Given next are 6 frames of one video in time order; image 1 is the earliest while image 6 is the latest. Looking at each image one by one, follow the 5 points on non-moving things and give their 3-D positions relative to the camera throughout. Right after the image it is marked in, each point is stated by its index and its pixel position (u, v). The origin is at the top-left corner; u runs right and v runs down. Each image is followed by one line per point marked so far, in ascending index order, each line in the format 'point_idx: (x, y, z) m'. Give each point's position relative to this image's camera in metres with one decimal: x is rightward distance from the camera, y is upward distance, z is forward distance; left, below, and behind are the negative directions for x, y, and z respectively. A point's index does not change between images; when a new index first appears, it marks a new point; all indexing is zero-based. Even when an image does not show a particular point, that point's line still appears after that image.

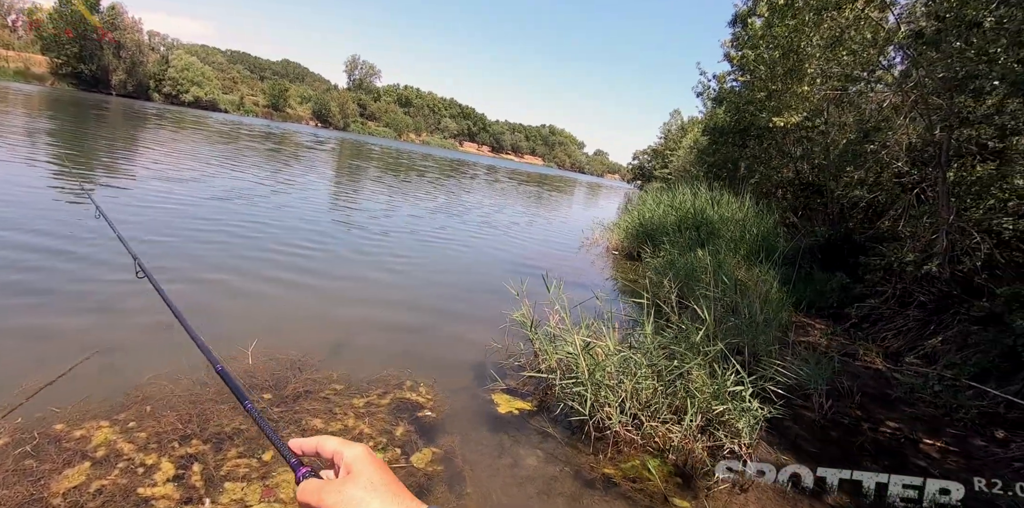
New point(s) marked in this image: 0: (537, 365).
0: (+0.2, -1.1, +5.1) m
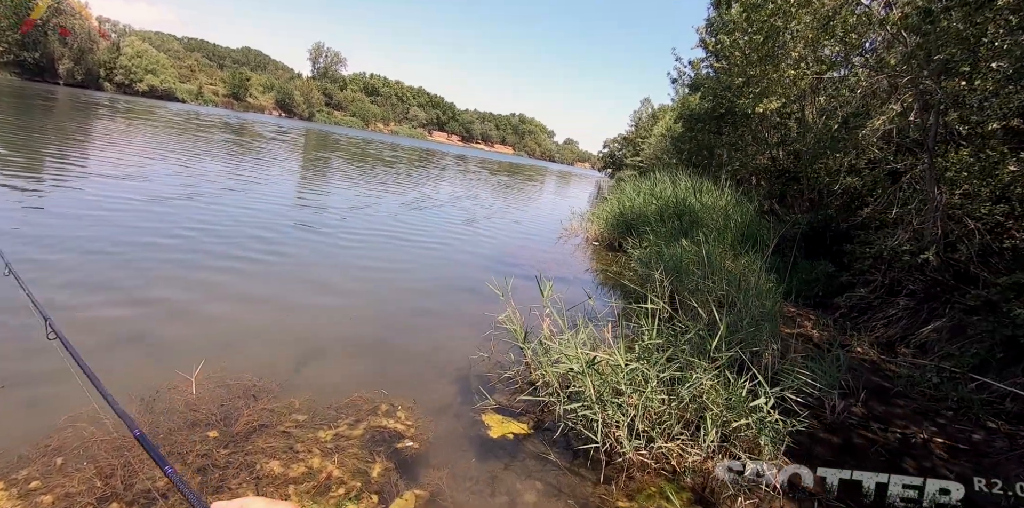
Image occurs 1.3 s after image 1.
0: (+0.1, -1.1, +4.6) m
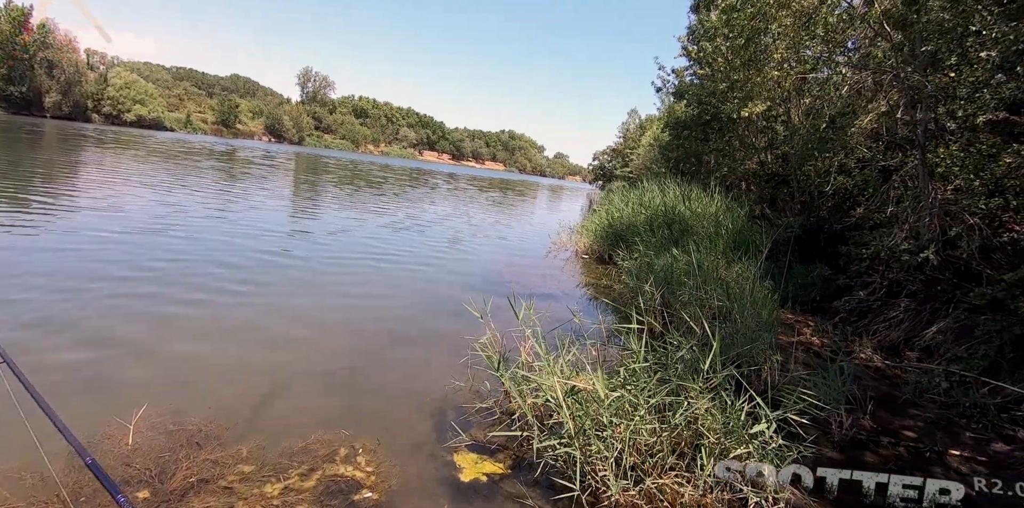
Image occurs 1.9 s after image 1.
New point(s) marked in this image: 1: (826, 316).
0: (0.0, -1.2, +4.3) m
1: (+5.4, -1.0, +9.0) m
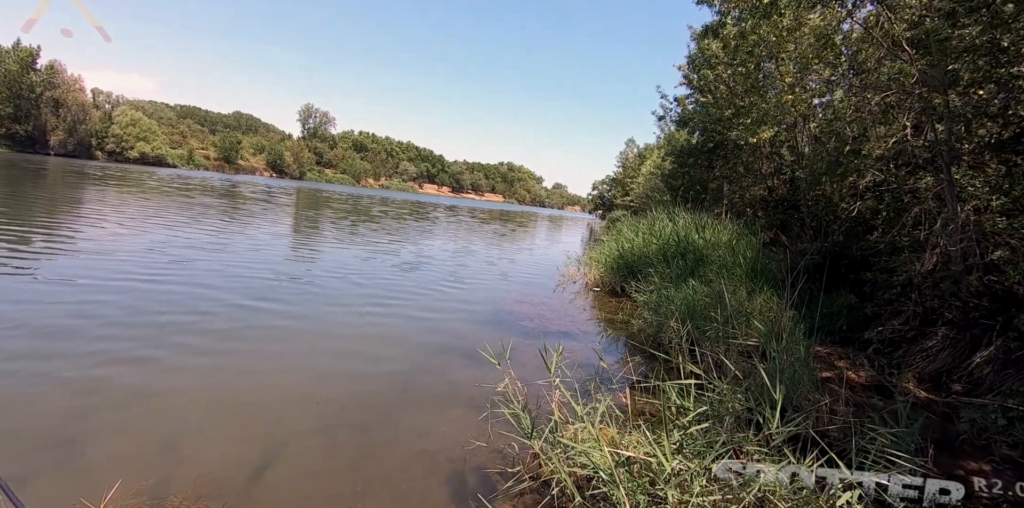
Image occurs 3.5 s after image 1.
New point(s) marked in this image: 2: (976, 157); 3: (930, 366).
0: (+0.2, -1.5, +3.8) m
1: (+5.6, -1.5, +8.5) m
2: (+6.1, +1.2, +6.9) m
3: (+5.7, -1.6, +7.2) m
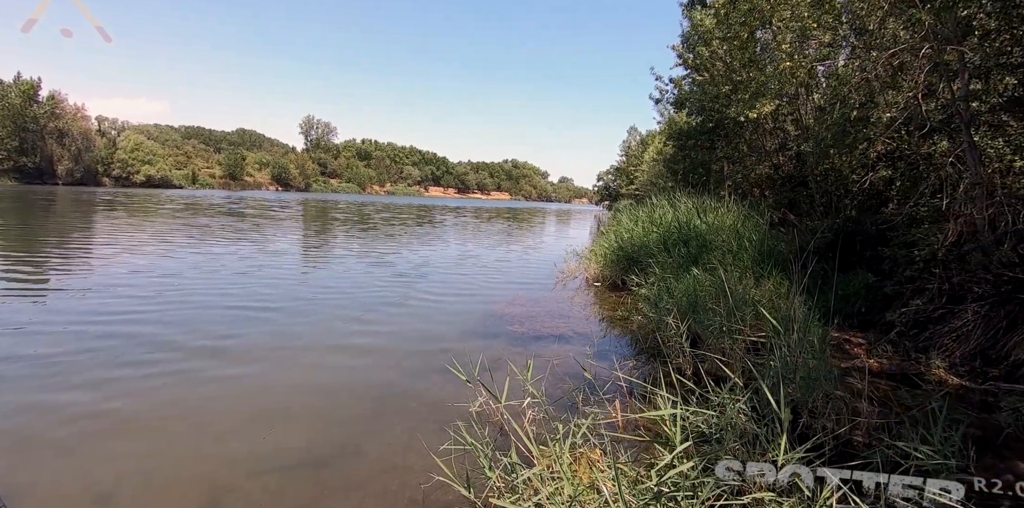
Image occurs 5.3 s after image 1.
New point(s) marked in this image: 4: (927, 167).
0: (0.0, -1.5, +3.2) m
1: (+5.4, -1.1, +7.8) m
2: (+5.7, +1.6, +6.2) m
3: (+5.6, -1.2, +6.6) m
4: (+6.0, +1.2, +7.6) m
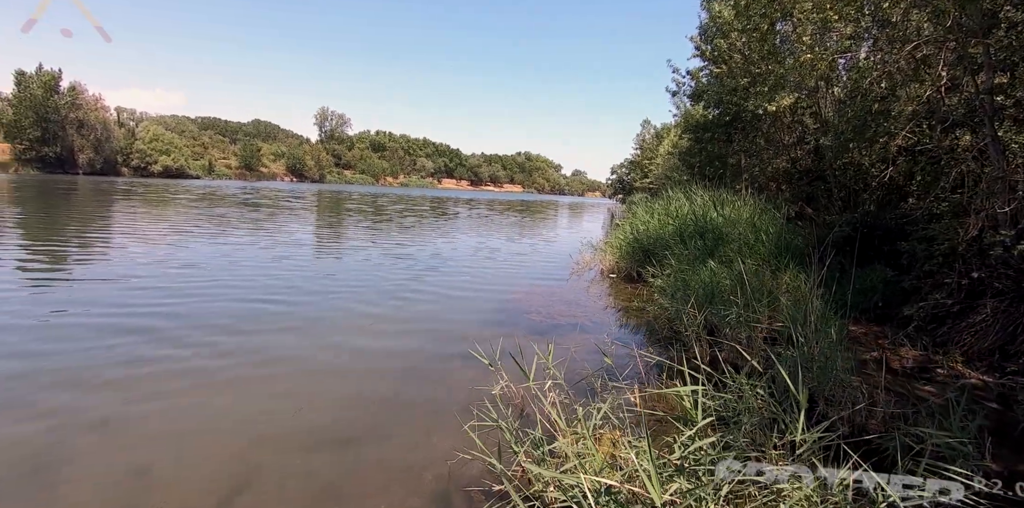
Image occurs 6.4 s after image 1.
0: (+0.1, -1.4, +3.4) m
1: (+5.7, -1.0, +7.8) m
2: (+6.0, +1.7, +6.1) m
3: (+5.8, -1.1, +6.6) m
4: (+6.3, +1.3, +7.6) m
